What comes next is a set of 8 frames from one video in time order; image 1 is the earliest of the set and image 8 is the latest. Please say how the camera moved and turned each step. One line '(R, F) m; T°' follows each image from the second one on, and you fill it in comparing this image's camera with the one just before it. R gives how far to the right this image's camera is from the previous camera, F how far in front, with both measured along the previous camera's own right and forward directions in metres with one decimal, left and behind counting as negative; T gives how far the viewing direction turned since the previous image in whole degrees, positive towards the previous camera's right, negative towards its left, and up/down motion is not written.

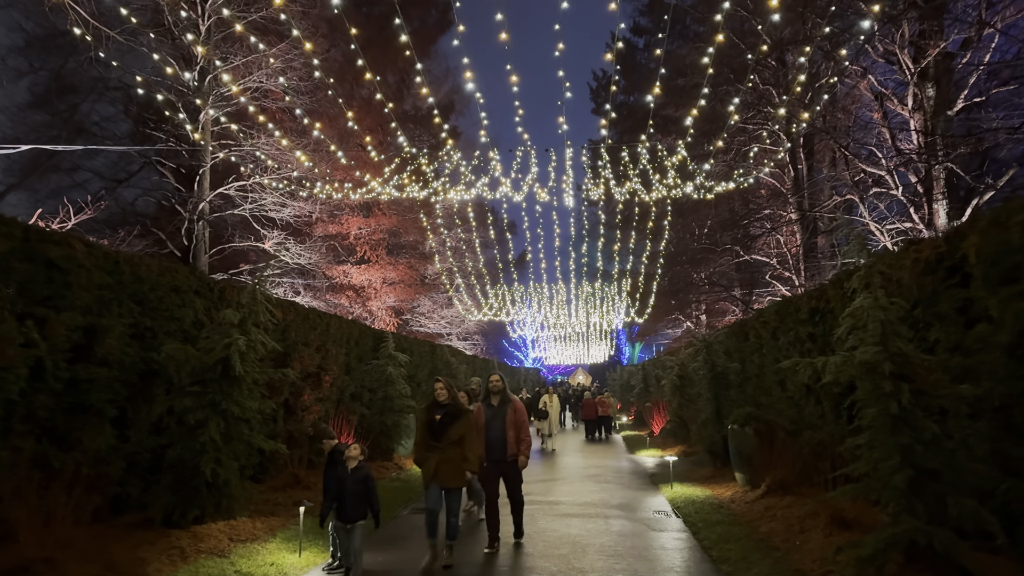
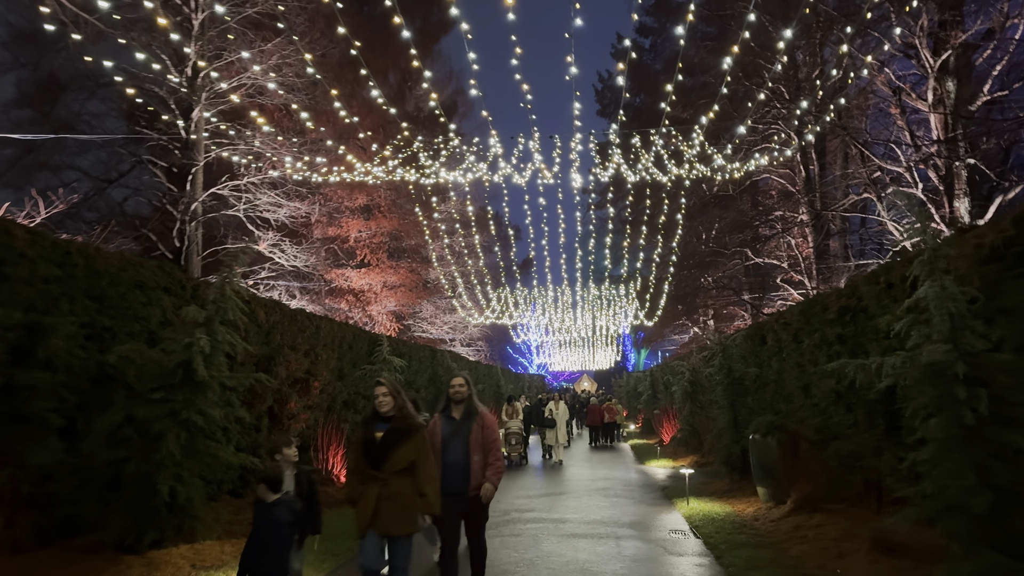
(0.0, +0.6) m; 0°
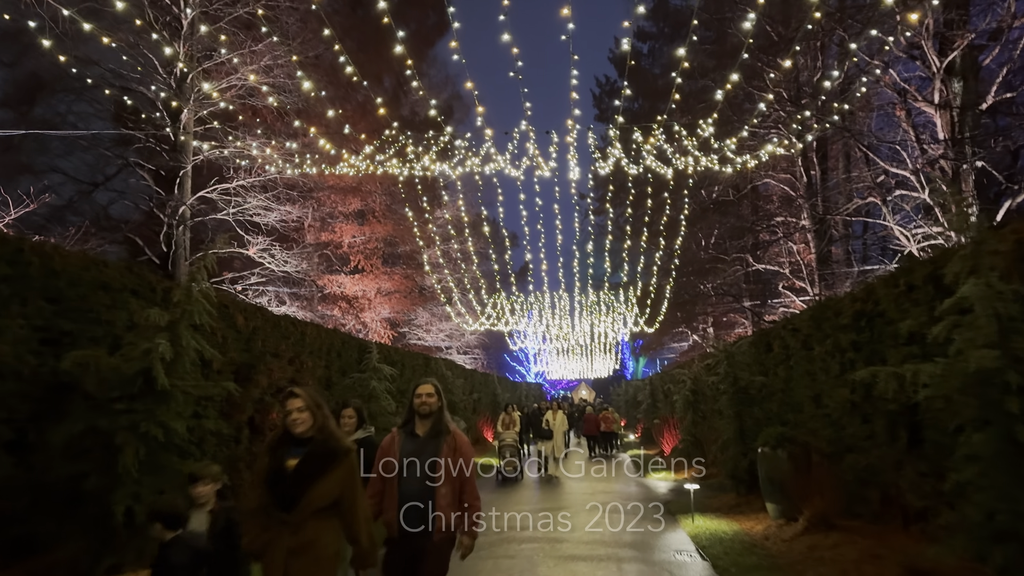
(0.0, +0.4) m; 0°
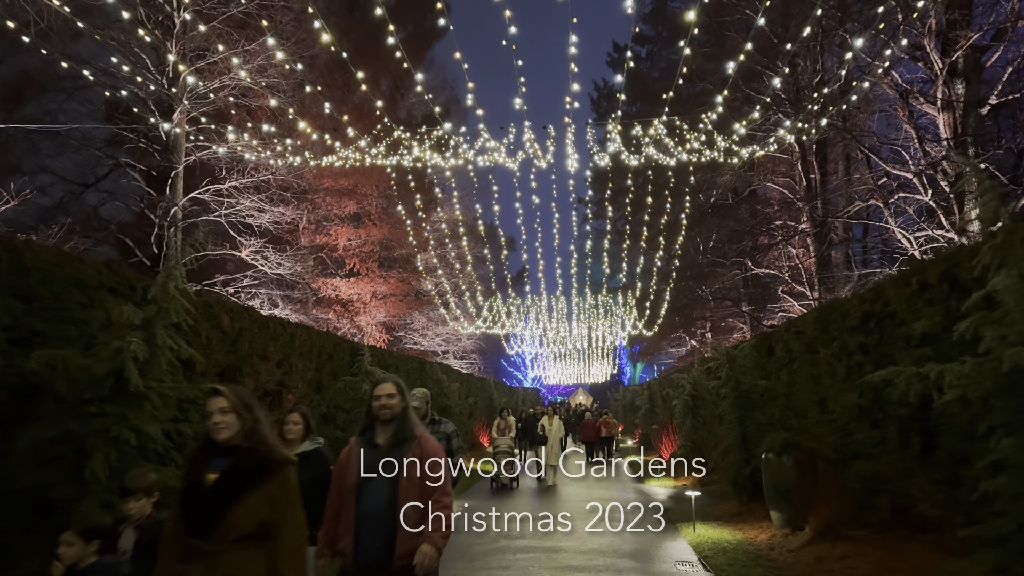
(0.0, +0.2) m; 0°
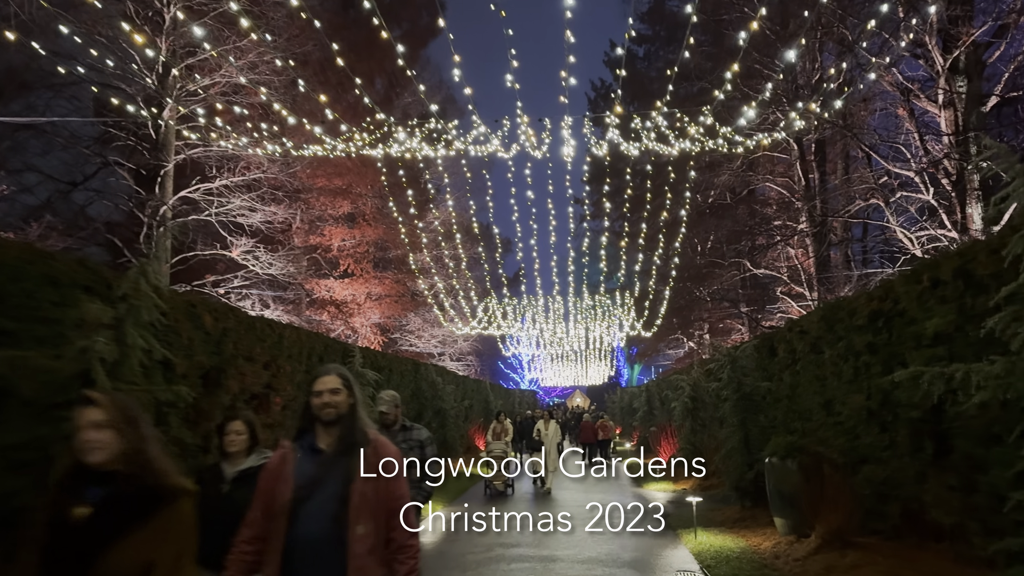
(0.0, +0.2) m; 0°
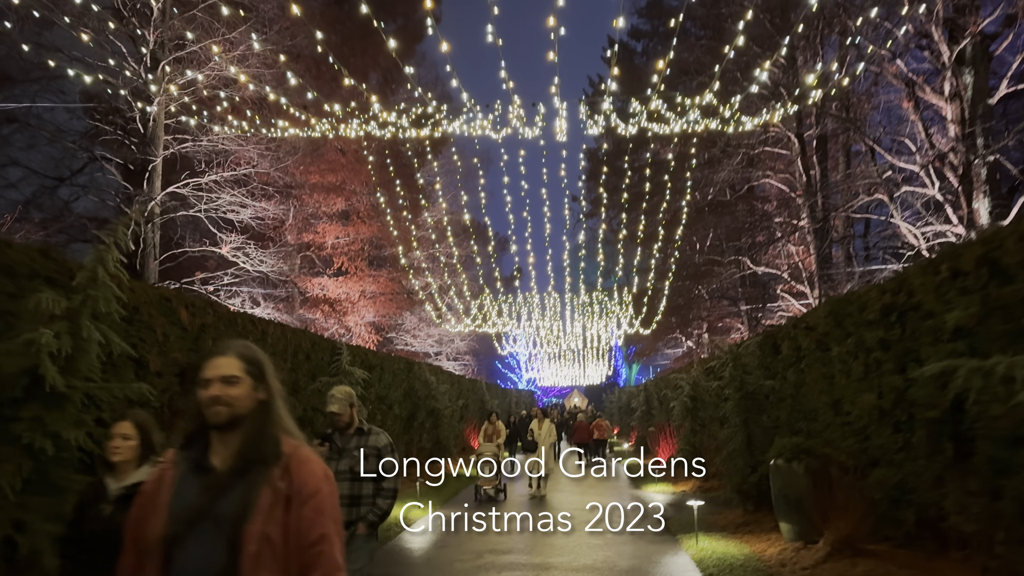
(+0.1, +0.3) m; 0°
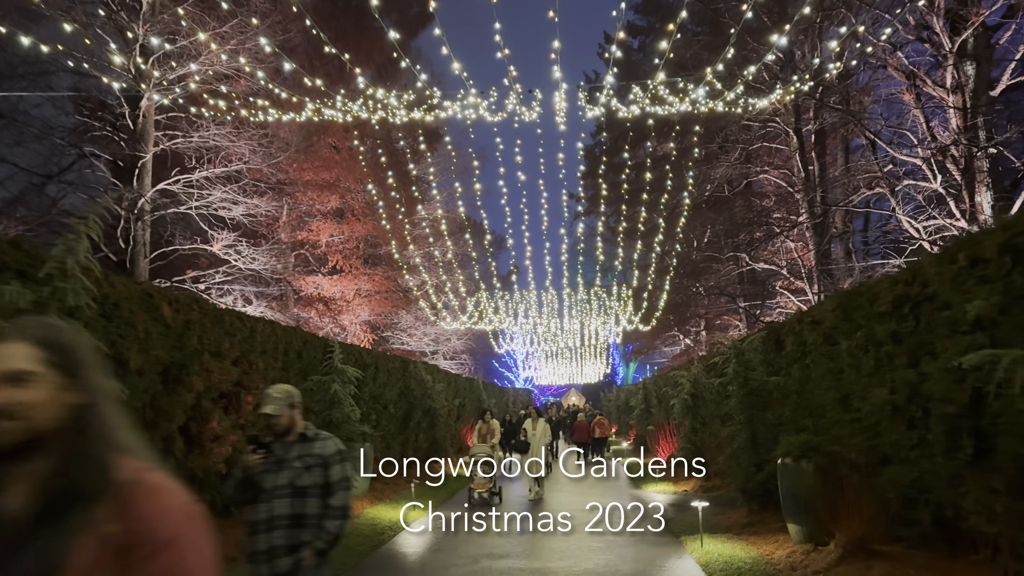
(0.0, +0.2) m; 0°
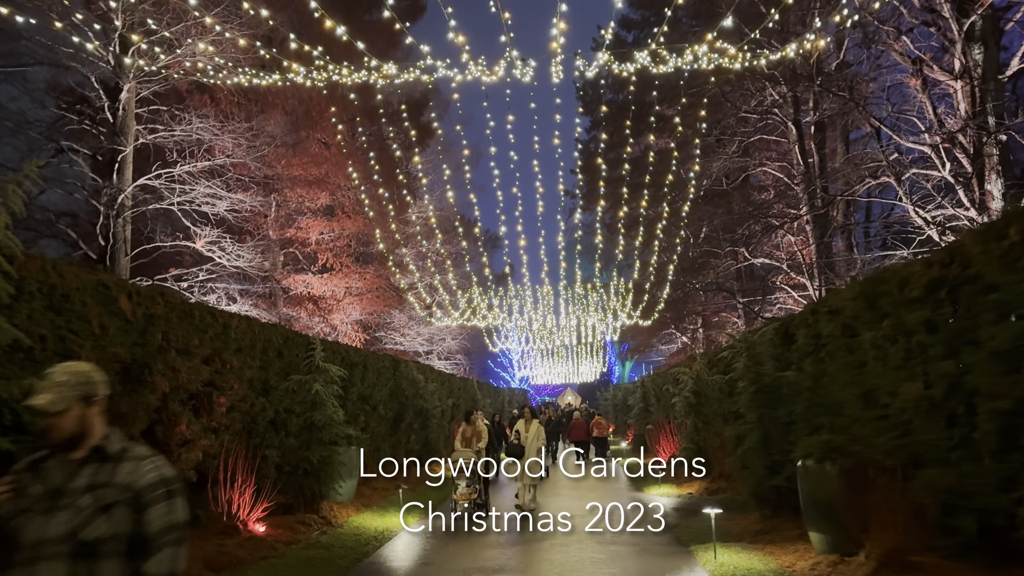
(0.0, +0.5) m; 0°
